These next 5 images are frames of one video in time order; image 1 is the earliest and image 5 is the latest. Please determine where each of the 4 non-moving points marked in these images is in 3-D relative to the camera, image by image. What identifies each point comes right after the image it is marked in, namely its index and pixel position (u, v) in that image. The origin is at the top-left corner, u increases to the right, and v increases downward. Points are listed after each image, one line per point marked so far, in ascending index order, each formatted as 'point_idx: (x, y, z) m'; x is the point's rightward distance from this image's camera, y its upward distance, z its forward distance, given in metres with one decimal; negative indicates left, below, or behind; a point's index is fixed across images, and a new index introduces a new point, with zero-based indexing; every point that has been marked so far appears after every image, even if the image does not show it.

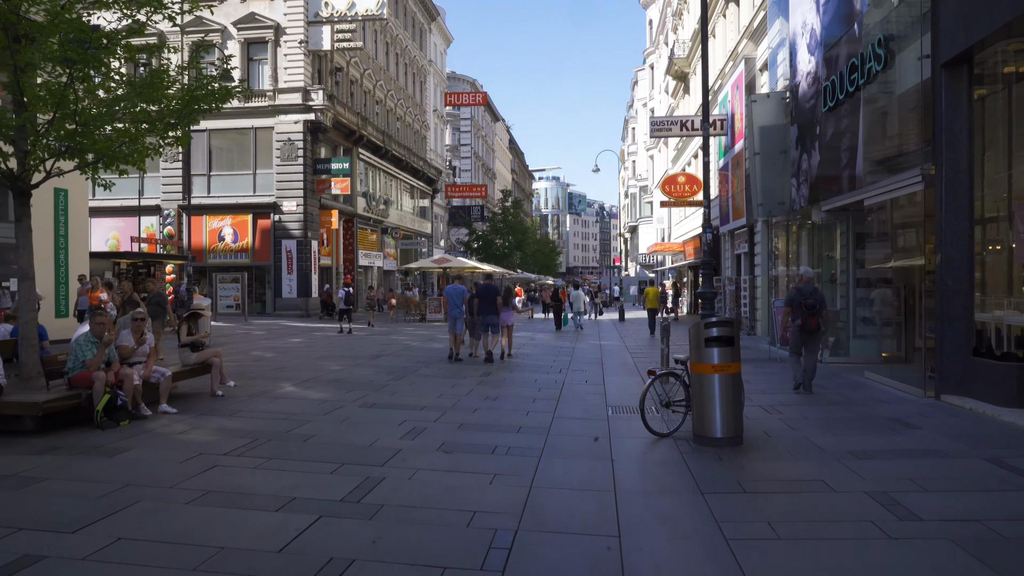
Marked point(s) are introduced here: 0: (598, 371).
0: (+1.7, -1.6, +14.1) m
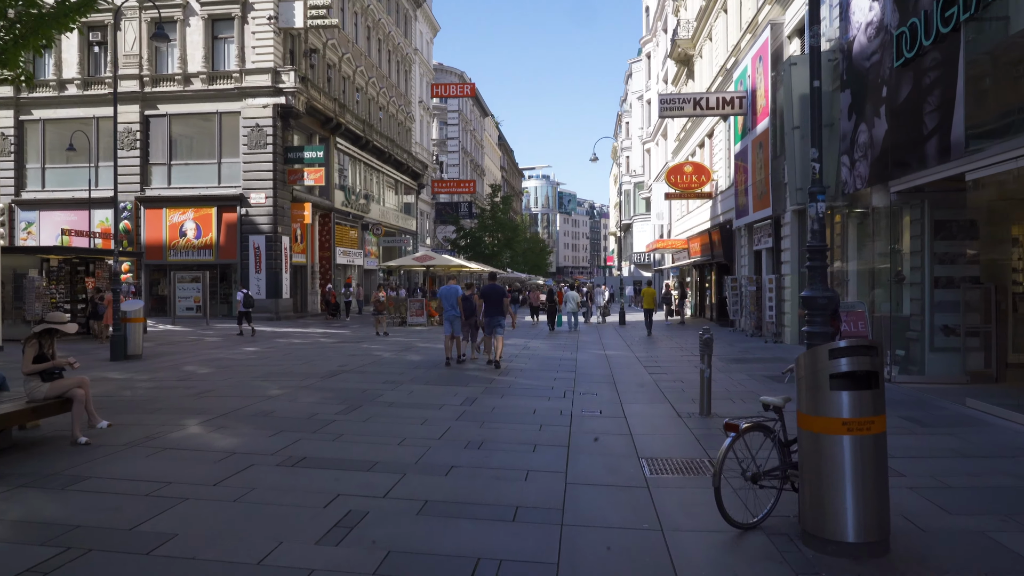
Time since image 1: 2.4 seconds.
0: (+1.6, -1.6, +11.1) m
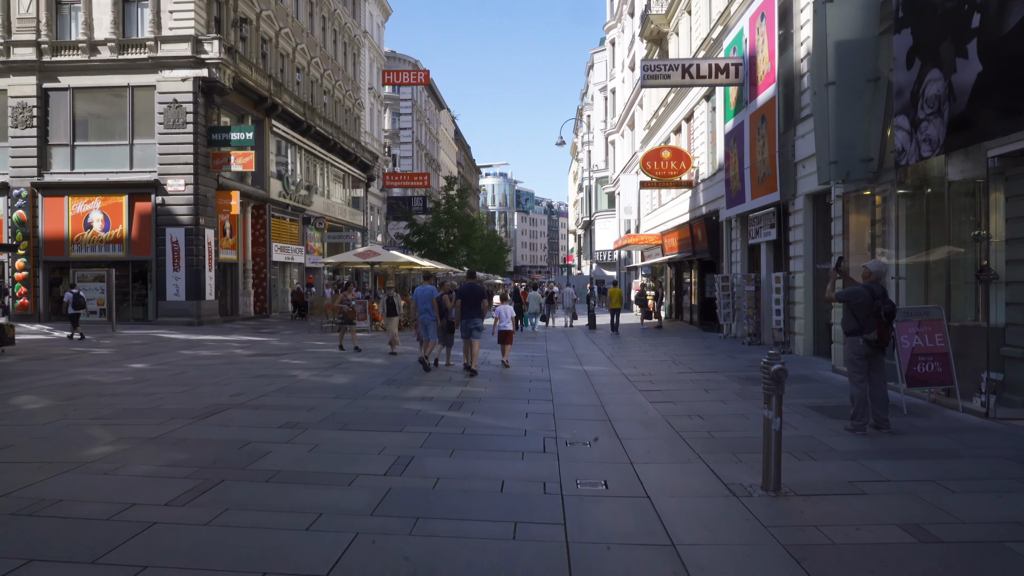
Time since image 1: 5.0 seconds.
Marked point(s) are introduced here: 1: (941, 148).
0: (+1.1, -1.7, +7.6) m
1: (+5.8, +1.9, +9.7) m
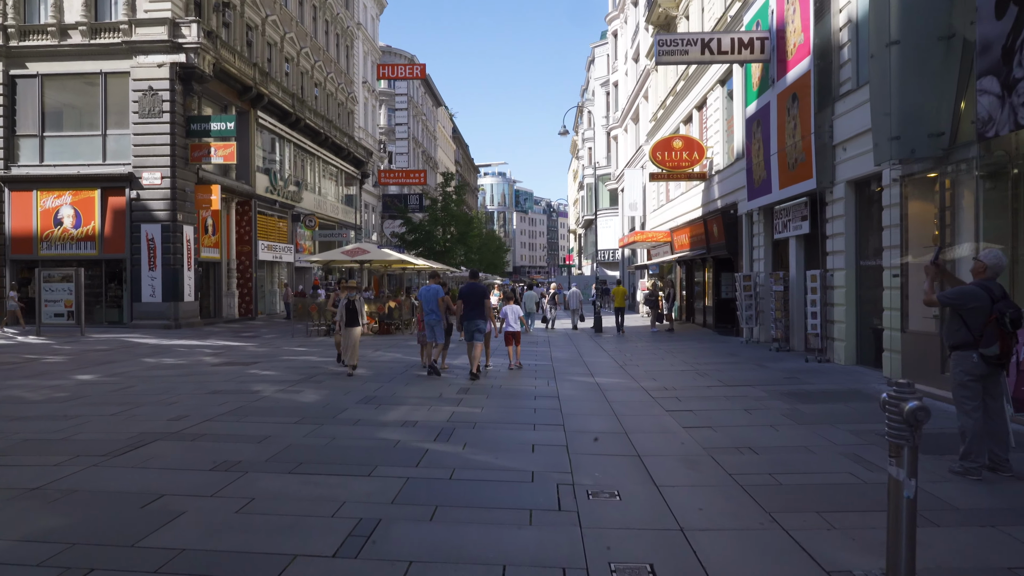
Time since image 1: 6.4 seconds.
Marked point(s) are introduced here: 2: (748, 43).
0: (+1.1, -1.6, +5.6) m
1: (+5.8, +1.9, +7.7) m
2: (+5.5, +5.7, +16.9) m
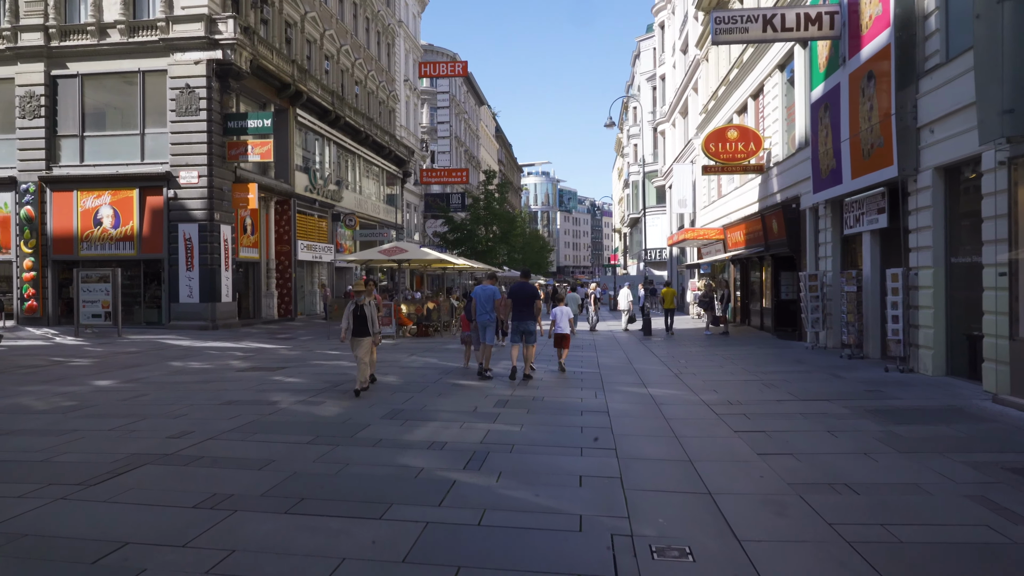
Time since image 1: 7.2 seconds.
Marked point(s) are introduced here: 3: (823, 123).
0: (+1.4, -1.7, +4.4) m
1: (+6.2, +1.9, +6.2) m
2: (+6.4, +5.7, +15.3) m
3: (+7.2, +3.9, +16.8) m
